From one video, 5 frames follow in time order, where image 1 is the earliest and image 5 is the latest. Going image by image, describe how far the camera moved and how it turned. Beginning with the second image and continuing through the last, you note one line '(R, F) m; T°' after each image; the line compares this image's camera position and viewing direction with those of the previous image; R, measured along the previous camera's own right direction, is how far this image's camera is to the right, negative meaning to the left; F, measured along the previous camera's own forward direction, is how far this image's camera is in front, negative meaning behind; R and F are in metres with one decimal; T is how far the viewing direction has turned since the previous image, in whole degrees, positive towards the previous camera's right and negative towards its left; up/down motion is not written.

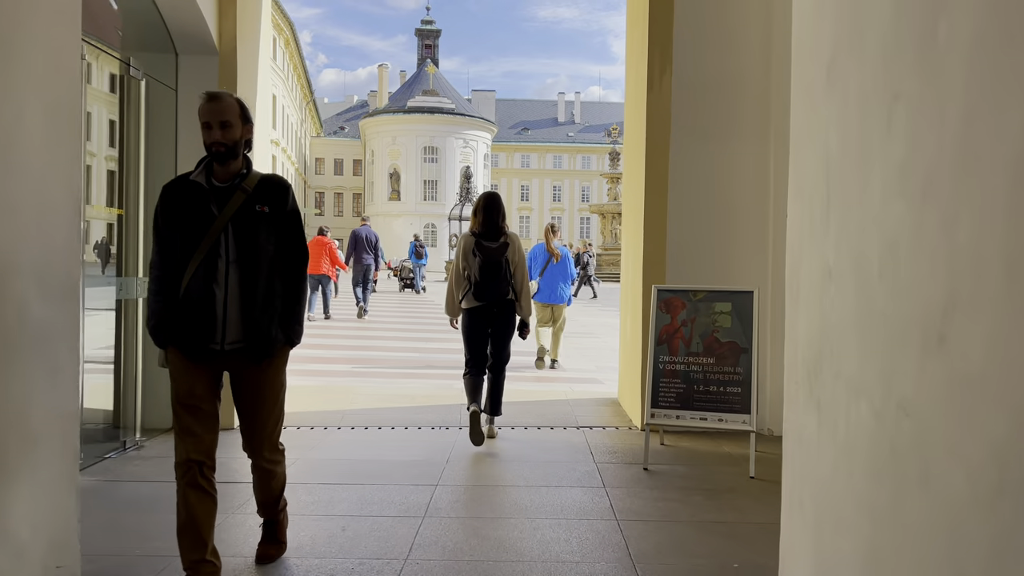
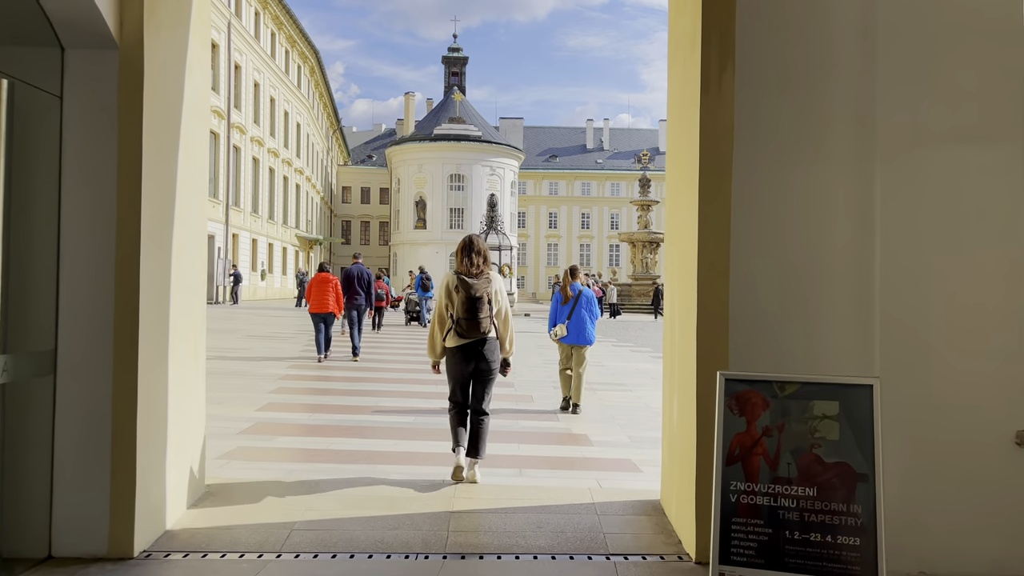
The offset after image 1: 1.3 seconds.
(+0.1, +1.5) m; -2°
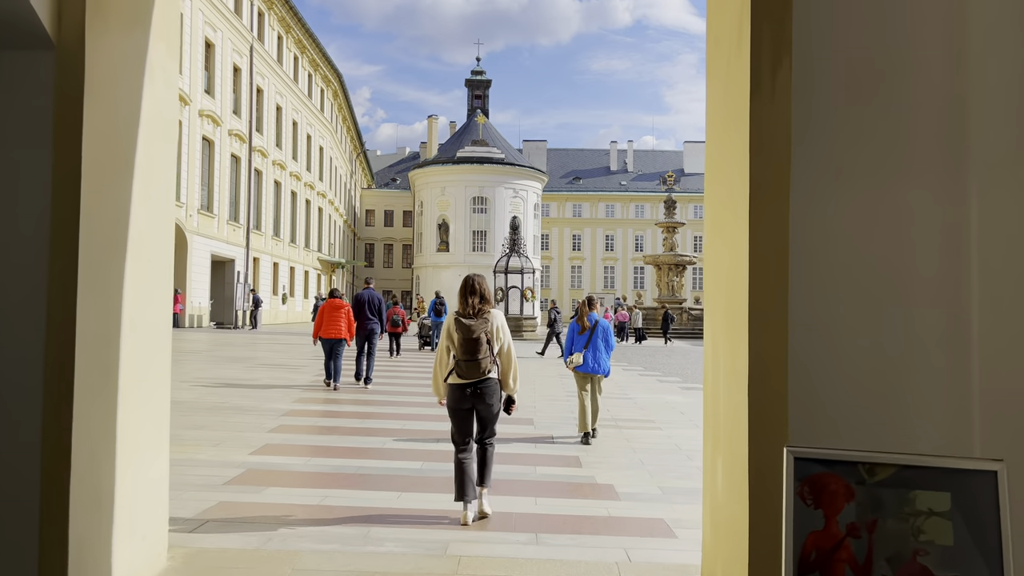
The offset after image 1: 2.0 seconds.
(+0.1, +0.7) m; -2°
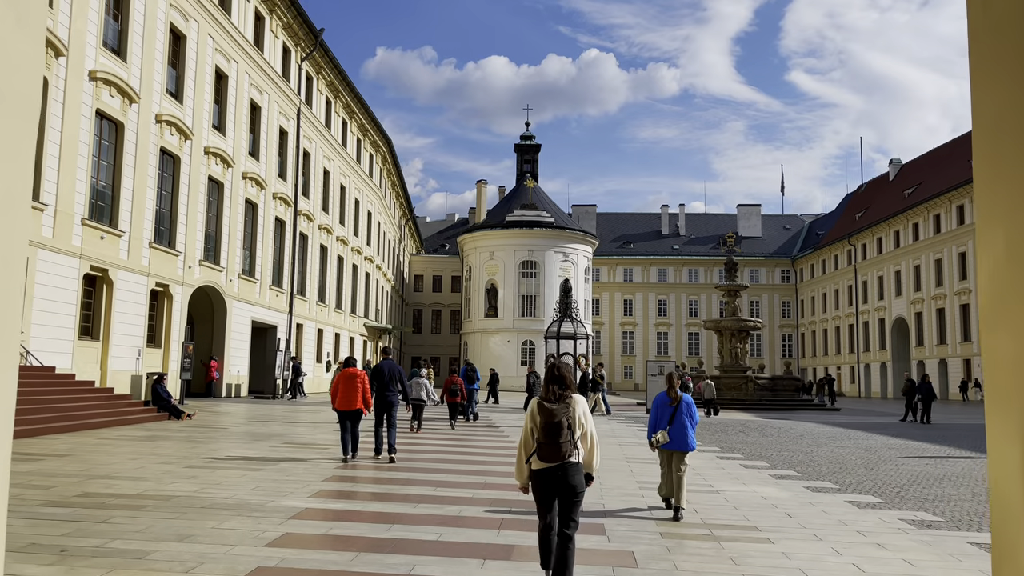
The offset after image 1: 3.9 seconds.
(-0.1, +1.9) m; -3°
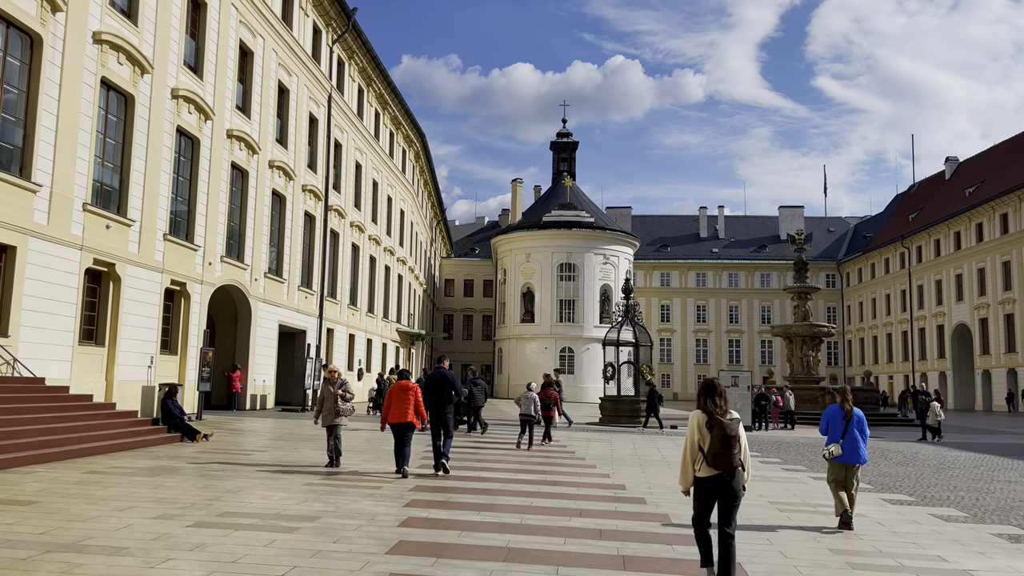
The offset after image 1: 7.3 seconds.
(-1.1, +3.2) m; -2°
